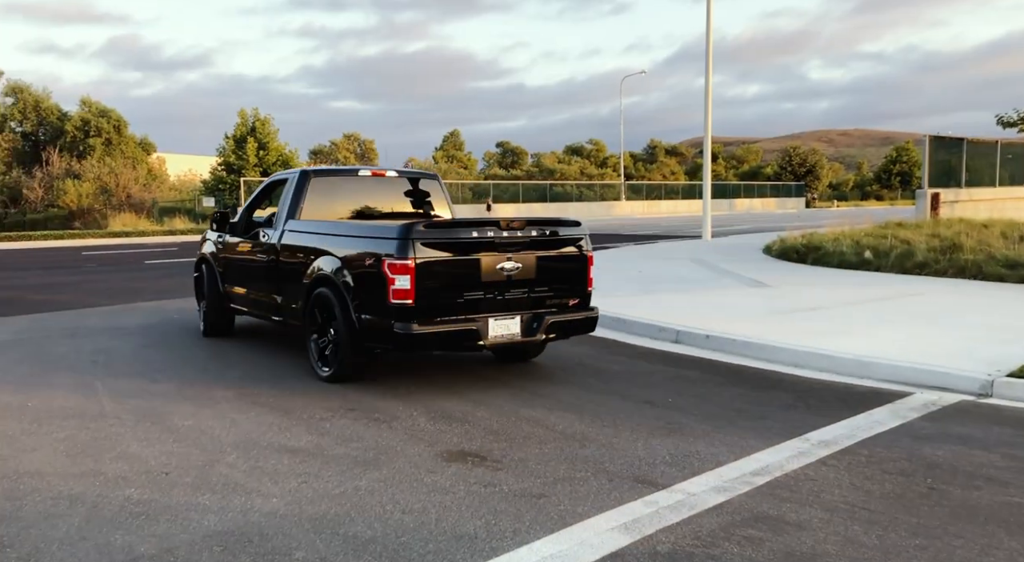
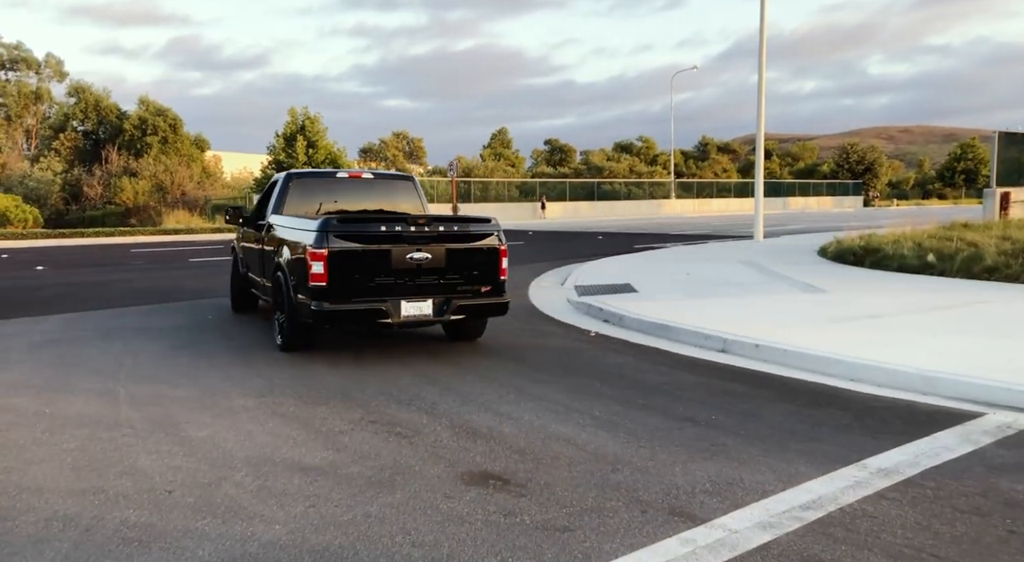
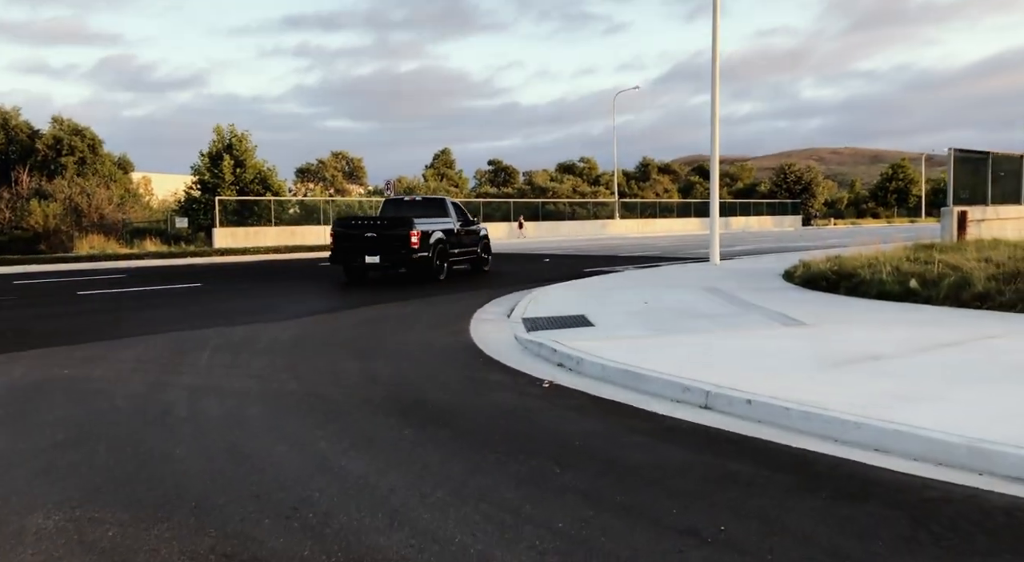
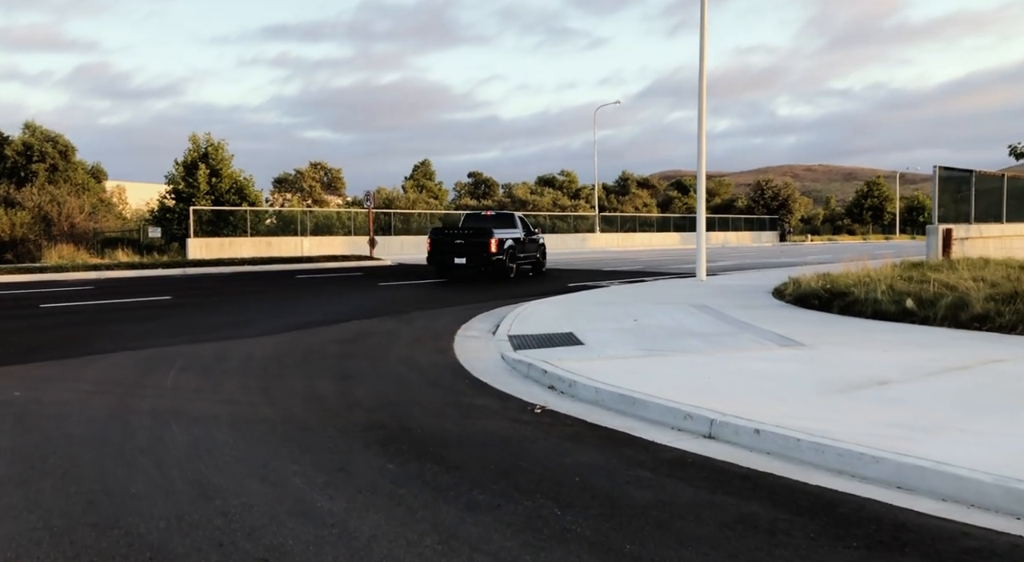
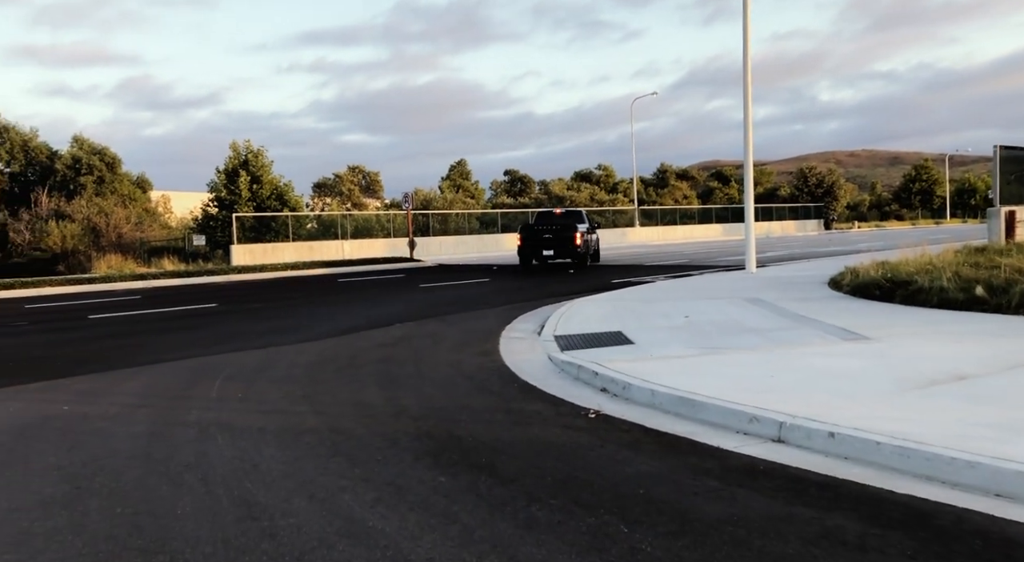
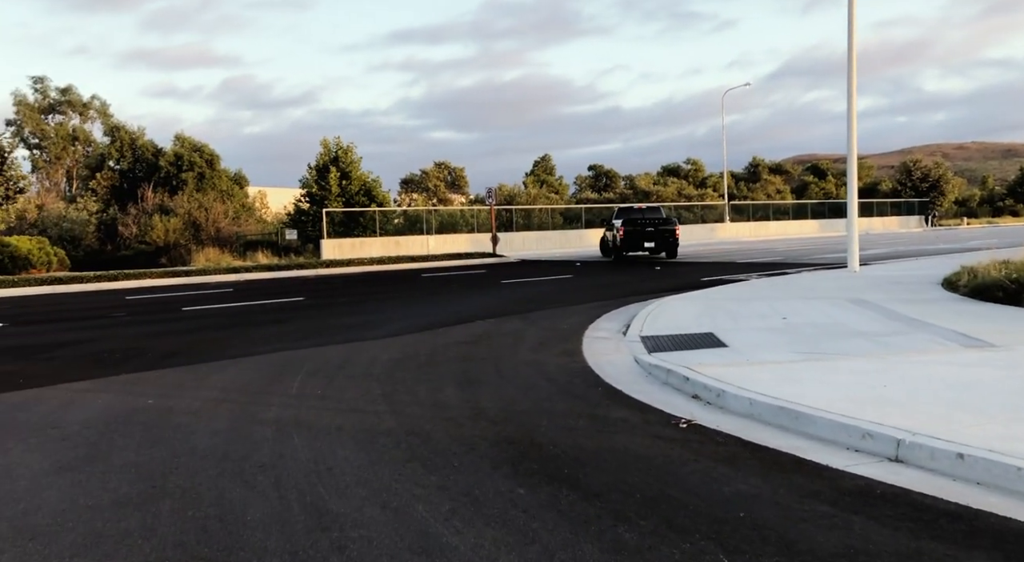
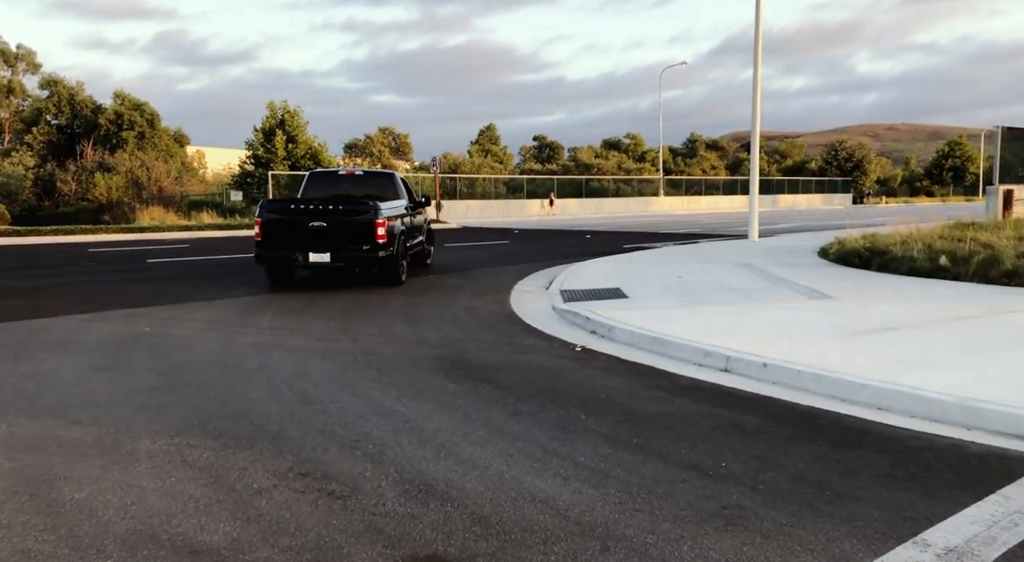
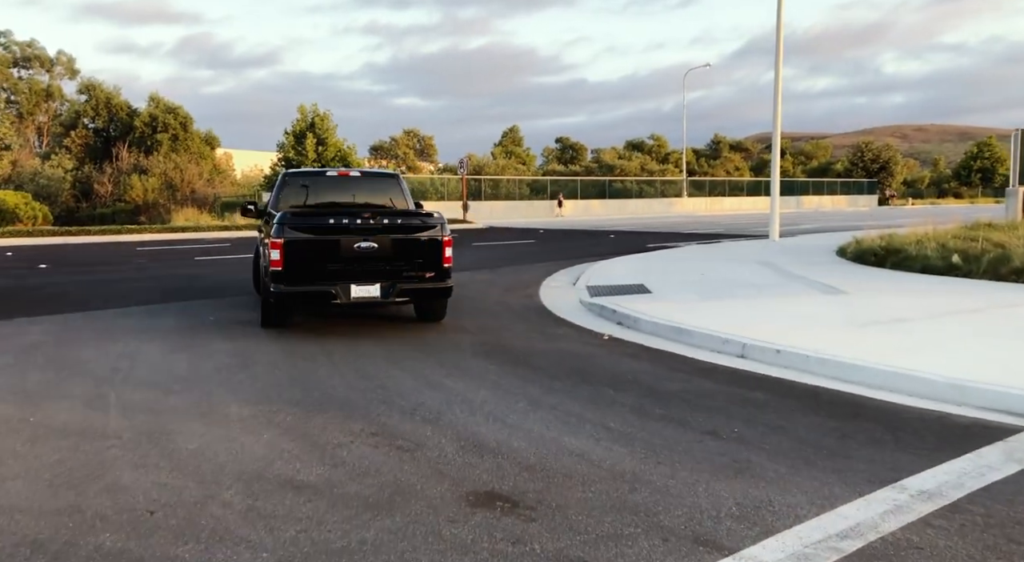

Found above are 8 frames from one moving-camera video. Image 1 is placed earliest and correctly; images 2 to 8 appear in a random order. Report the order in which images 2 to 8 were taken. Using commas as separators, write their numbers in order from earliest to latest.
2, 8, 7, 3, 4, 5, 6
